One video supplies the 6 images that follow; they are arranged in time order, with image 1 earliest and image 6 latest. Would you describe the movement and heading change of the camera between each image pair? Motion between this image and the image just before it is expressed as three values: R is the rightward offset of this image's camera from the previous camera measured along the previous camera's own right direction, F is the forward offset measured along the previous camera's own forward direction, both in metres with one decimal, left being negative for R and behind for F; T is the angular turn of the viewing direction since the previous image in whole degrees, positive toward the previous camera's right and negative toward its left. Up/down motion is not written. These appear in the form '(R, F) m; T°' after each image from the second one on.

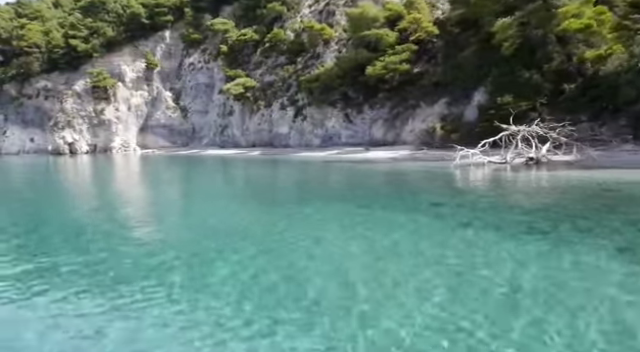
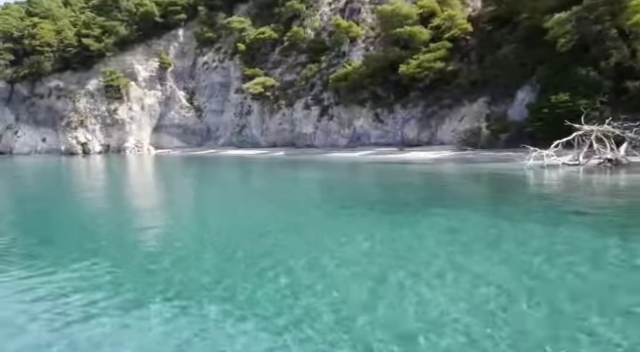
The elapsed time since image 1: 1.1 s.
(-2.0, +0.8) m; 0°
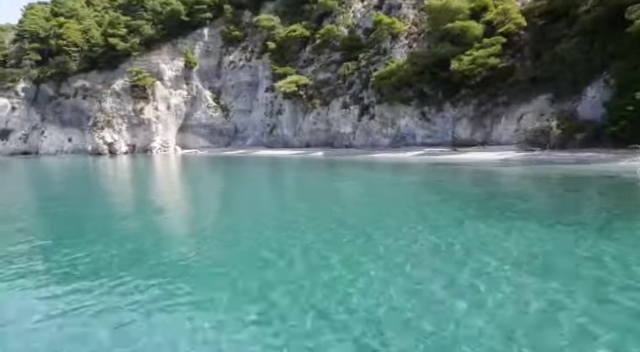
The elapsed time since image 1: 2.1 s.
(-2.2, +1.1) m; -1°
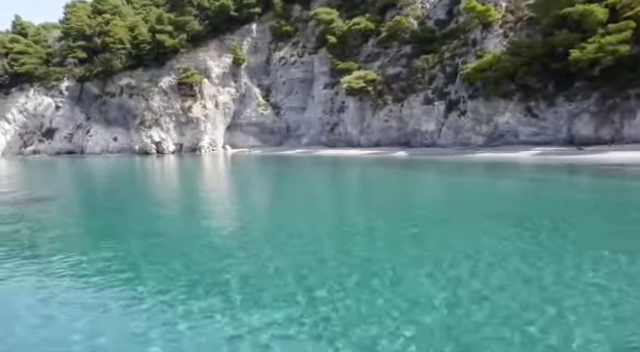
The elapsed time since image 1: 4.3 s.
(-4.7, +2.6) m; -2°
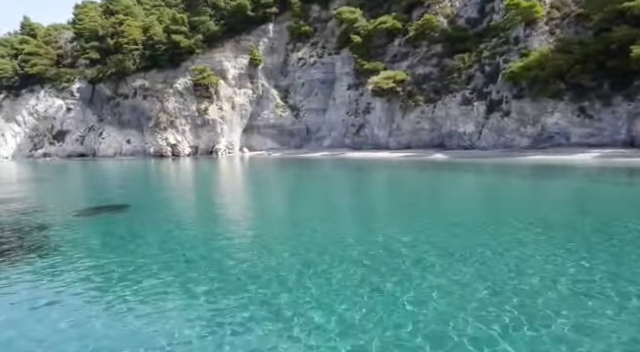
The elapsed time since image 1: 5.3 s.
(-2.4, +1.4) m; 0°
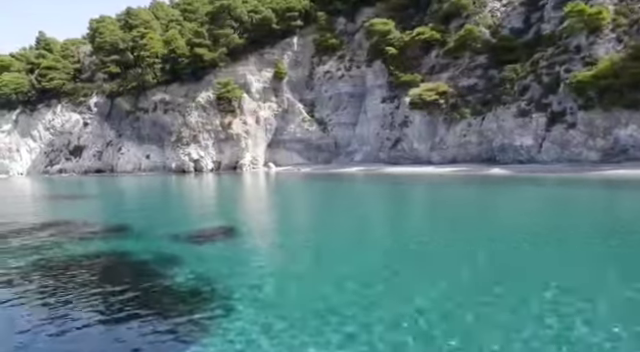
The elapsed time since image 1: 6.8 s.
(-3.3, +1.9) m; 0°
